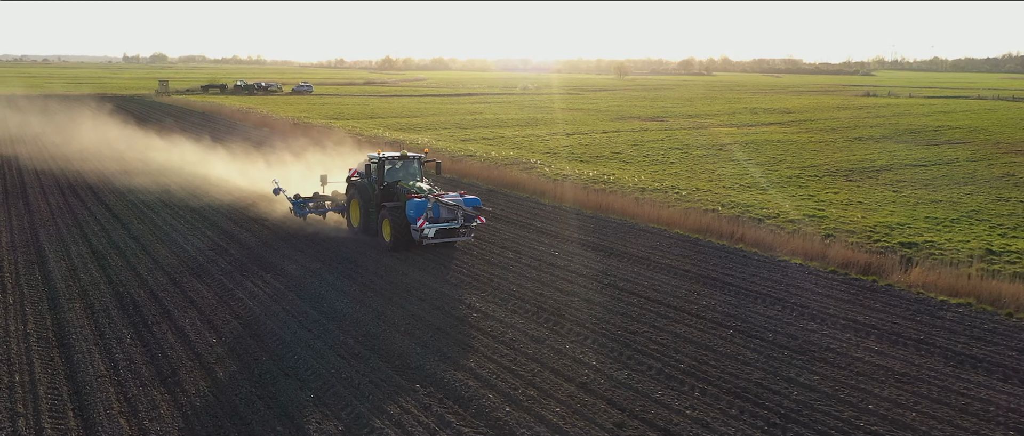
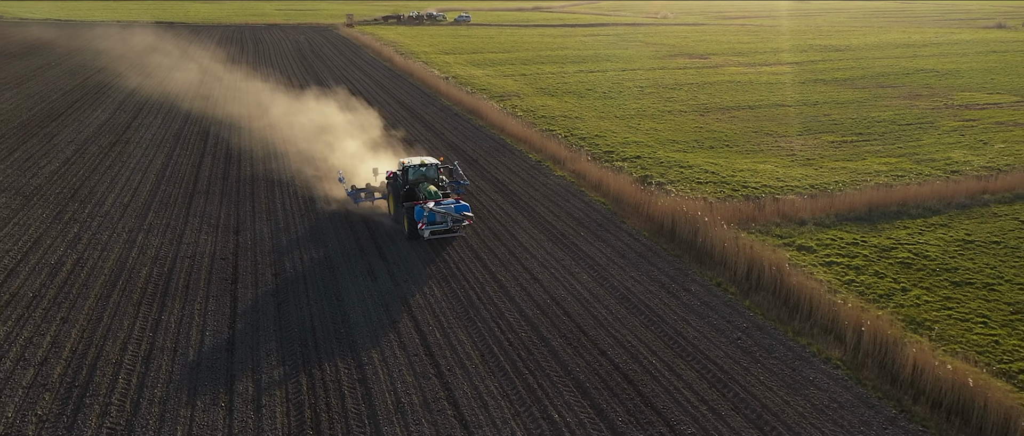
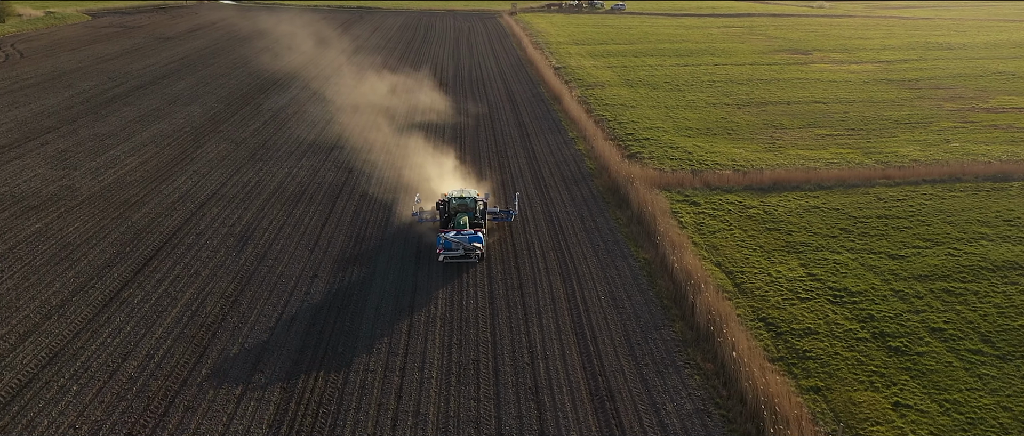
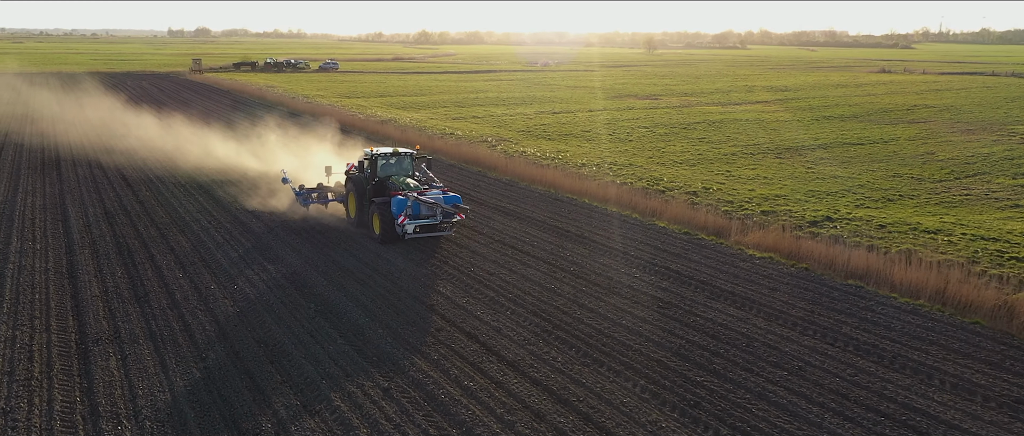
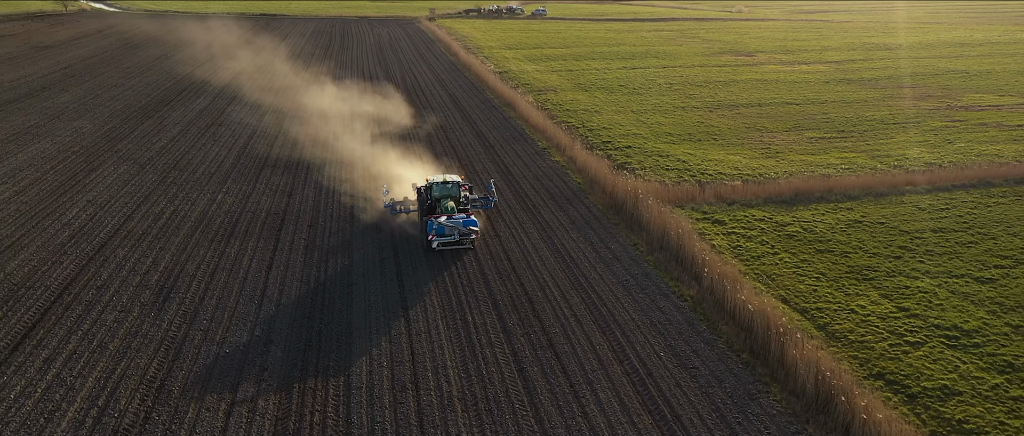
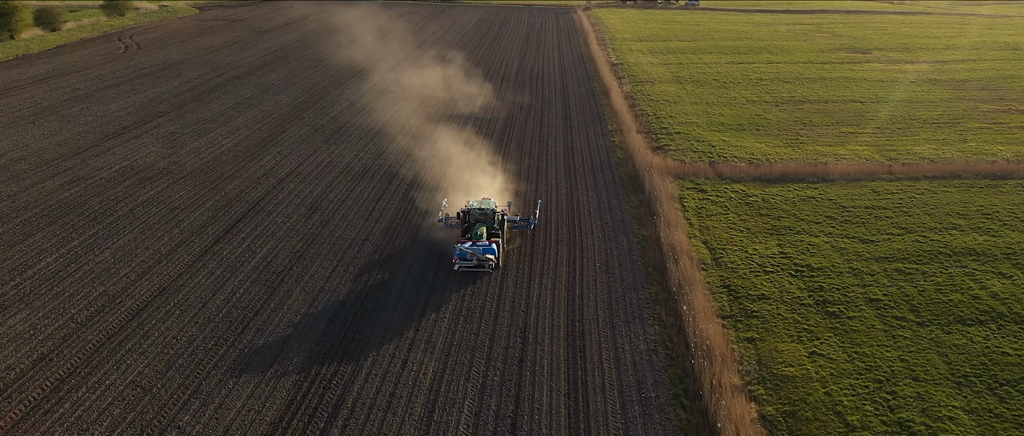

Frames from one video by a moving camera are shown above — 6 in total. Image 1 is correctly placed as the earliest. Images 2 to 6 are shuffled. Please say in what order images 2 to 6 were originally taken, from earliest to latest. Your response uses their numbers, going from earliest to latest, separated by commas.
4, 2, 5, 3, 6
